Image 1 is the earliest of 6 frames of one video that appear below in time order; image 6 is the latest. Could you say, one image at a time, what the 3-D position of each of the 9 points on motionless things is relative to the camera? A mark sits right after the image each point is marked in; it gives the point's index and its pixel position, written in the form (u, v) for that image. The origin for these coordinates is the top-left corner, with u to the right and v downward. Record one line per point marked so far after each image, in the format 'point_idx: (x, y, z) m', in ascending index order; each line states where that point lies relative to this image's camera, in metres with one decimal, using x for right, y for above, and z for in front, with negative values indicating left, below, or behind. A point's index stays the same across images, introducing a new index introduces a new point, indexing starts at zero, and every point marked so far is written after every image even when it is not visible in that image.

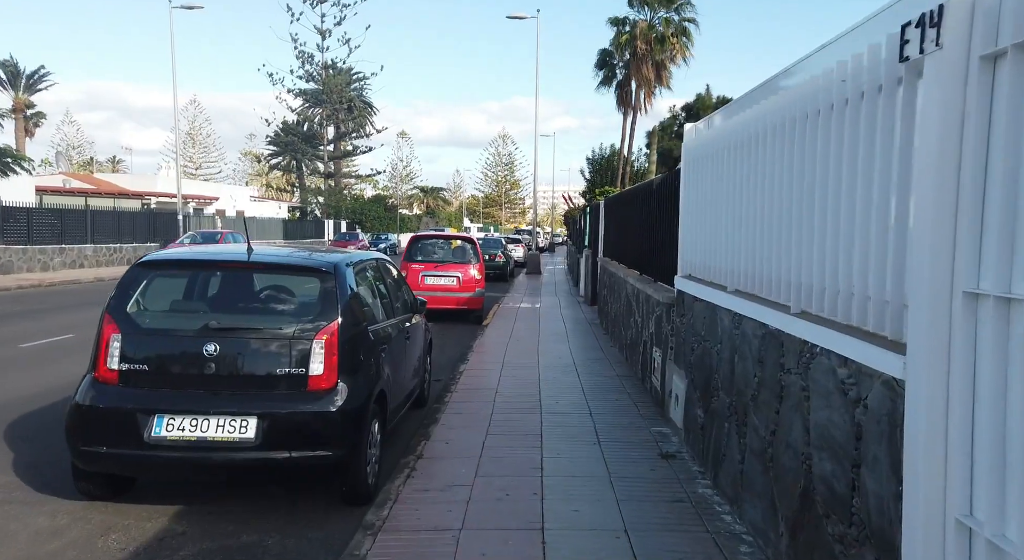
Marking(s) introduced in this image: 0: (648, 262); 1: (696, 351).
0: (+1.7, +0.2, +8.5) m
1: (+1.4, -0.6, +5.5) m
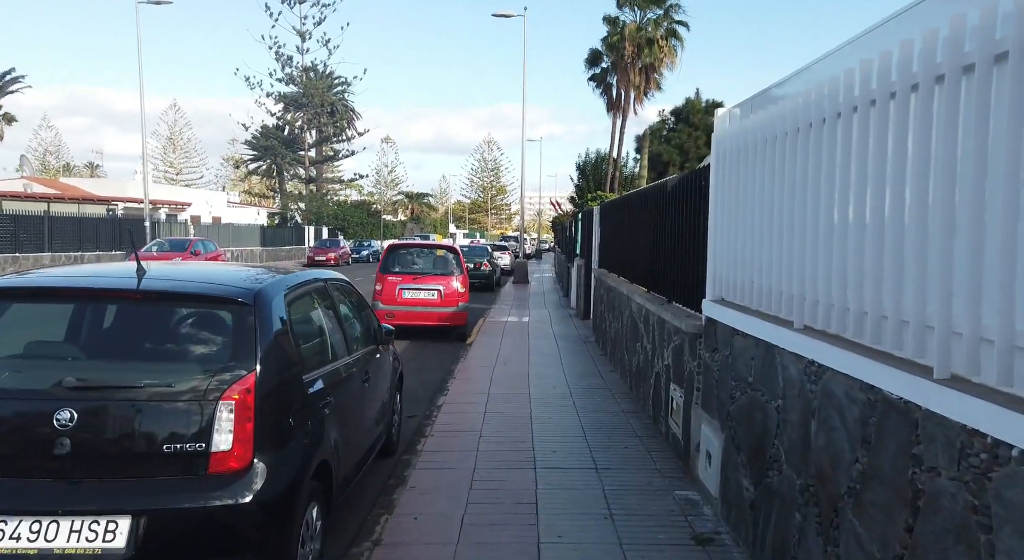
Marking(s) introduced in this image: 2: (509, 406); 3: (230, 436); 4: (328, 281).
0: (+1.5, 0.0, +7.3) m
1: (+1.4, -0.7, +4.3) m
2: (0.0, -1.4, +7.6) m
3: (-1.3, -0.7, +3.2) m
4: (-1.4, 0.0, +5.2) m
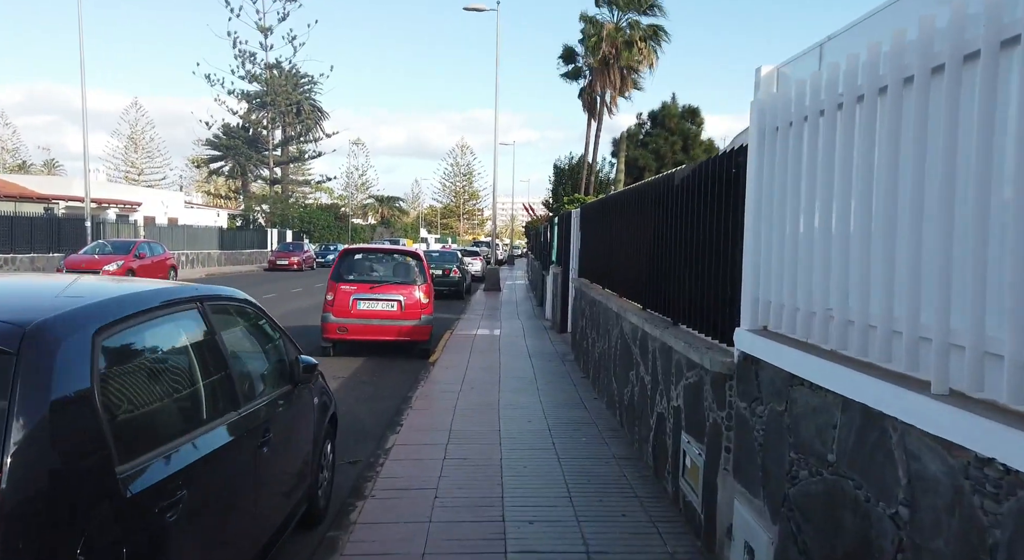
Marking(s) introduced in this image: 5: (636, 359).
0: (+1.3, -0.1, +5.9) m
1: (+1.2, -0.8, +2.9) m
2: (-0.3, -1.5, +6.2) m
3: (-1.4, -0.8, +1.7) m
4: (-1.6, -0.1, +3.8) m
5: (+1.1, -0.7, +6.1) m
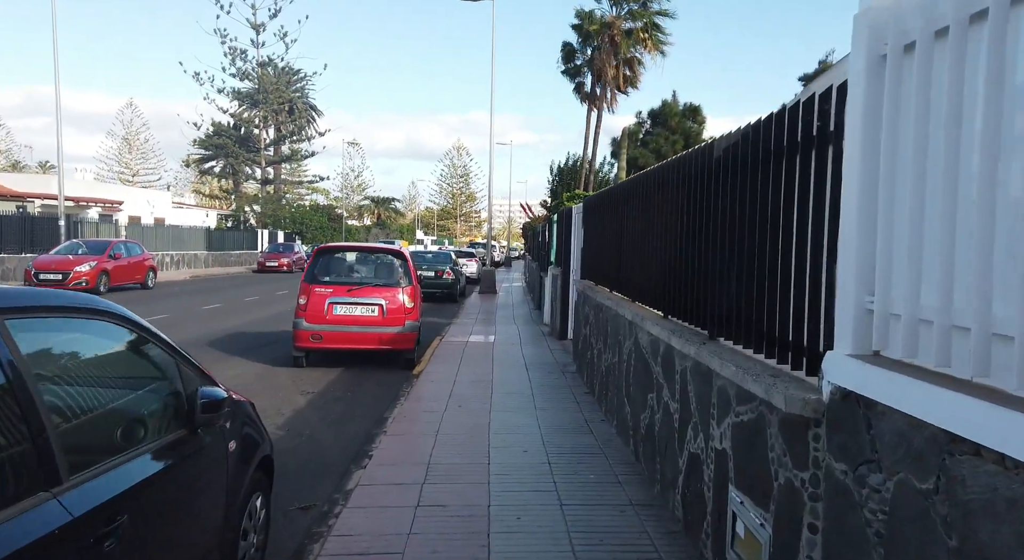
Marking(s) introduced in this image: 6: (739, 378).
0: (+1.2, -0.1, +4.7) m
1: (+1.1, -0.8, +1.7) m
2: (-0.4, -1.5, +5.0) m
3: (-1.4, -0.8, +0.5) m
4: (-1.6, -0.1, +2.5) m
5: (+1.0, -0.7, +4.9) m
6: (+1.0, -0.4, +3.2) m
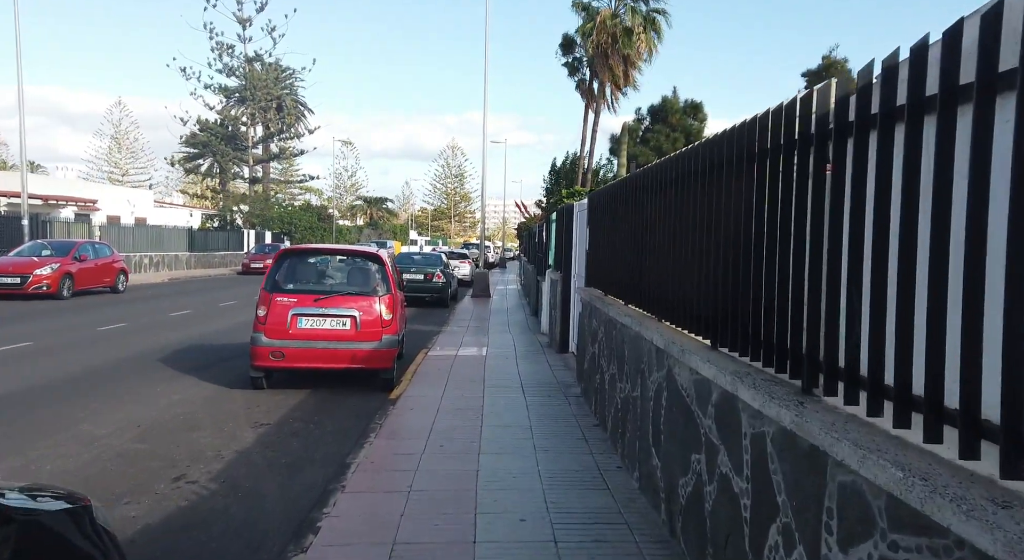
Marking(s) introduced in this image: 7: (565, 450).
0: (+1.2, -0.2, +3.3) m
1: (+1.1, -0.9, +0.3) m
2: (-0.4, -1.6, +3.6) m
3: (-1.4, -0.9, -0.9) m
4: (-1.6, -0.2, +1.1) m
5: (+1.0, -0.8, +3.5) m
6: (+1.0, -0.5, +1.8) m
7: (+0.5, -1.5, +6.2) m
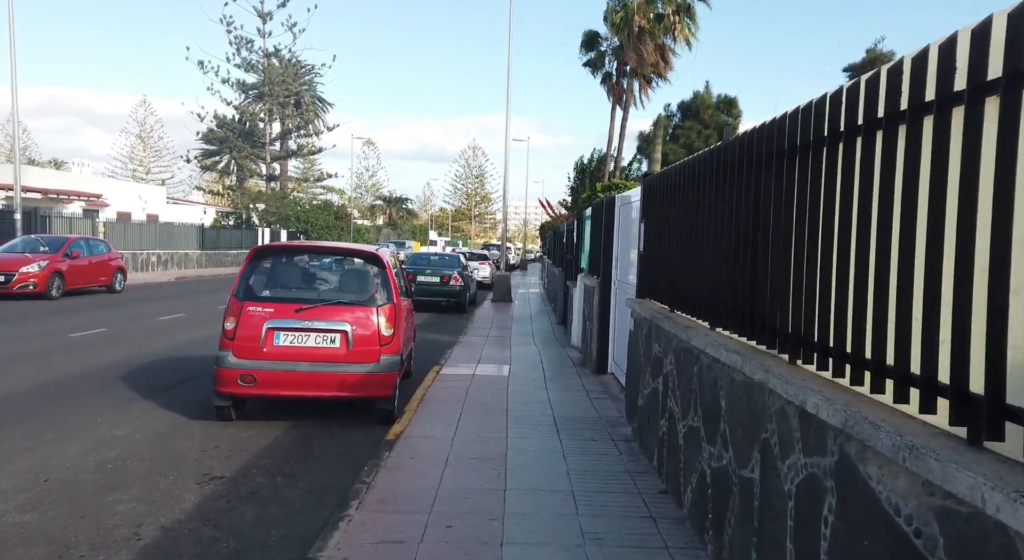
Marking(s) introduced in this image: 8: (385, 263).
0: (+1.3, -0.3, +1.4) m
1: (+1.2, -1.0, -1.6) m
2: (-0.3, -1.7, +1.7) m
3: (-1.4, -0.9, -2.8) m
4: (-1.5, -0.2, -0.7) m
5: (+1.1, -0.9, +1.6) m
6: (+1.1, -0.6, -0.1) m
7: (+0.7, -1.6, +4.3) m
8: (-1.4, +0.2, +7.6) m
